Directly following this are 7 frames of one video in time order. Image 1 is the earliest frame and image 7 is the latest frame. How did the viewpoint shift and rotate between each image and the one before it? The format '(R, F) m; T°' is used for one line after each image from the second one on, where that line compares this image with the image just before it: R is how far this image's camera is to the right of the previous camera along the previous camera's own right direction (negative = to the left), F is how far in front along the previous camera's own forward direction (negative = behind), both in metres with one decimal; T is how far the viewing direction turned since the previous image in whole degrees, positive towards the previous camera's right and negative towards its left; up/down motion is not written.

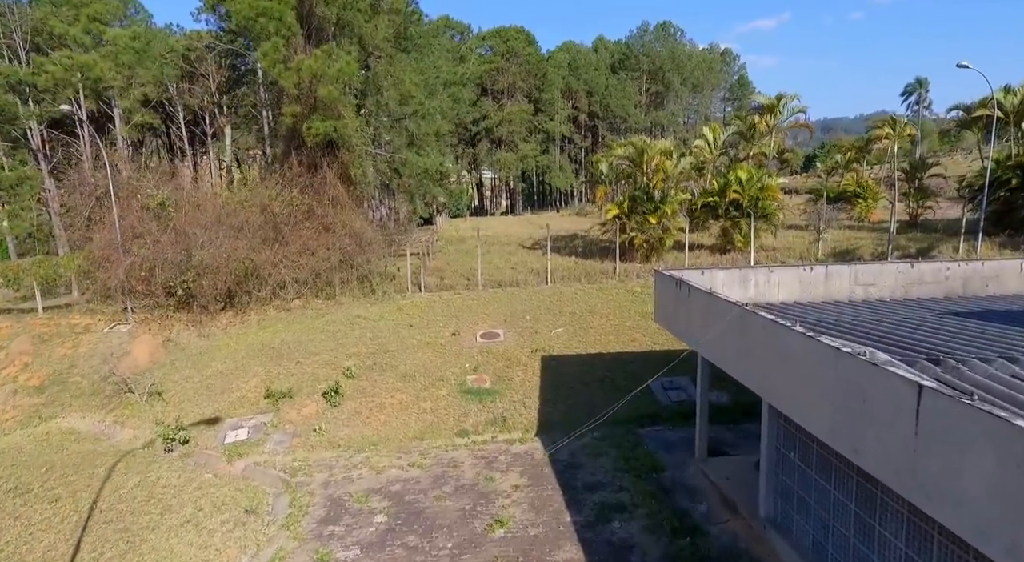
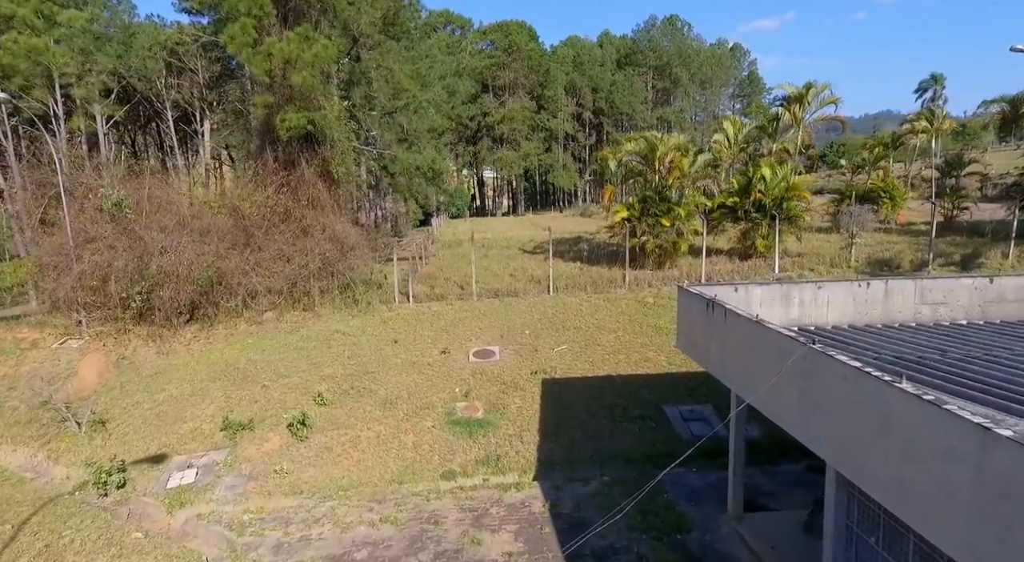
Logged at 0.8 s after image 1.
(+0.1, +1.3) m; 0°
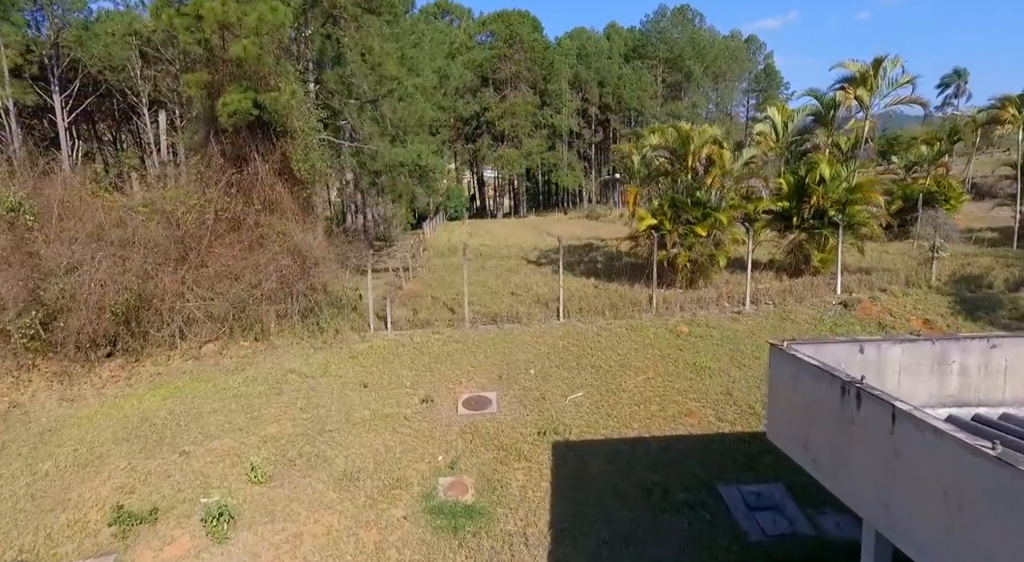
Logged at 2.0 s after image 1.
(0.0, +2.3) m; 0°
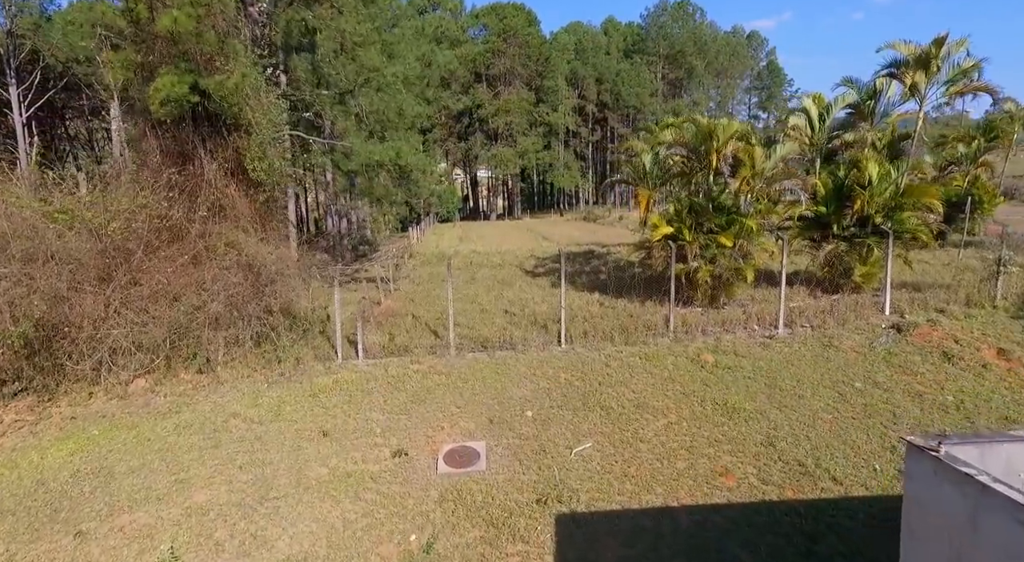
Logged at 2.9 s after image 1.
(0.0, +1.5) m; +1°
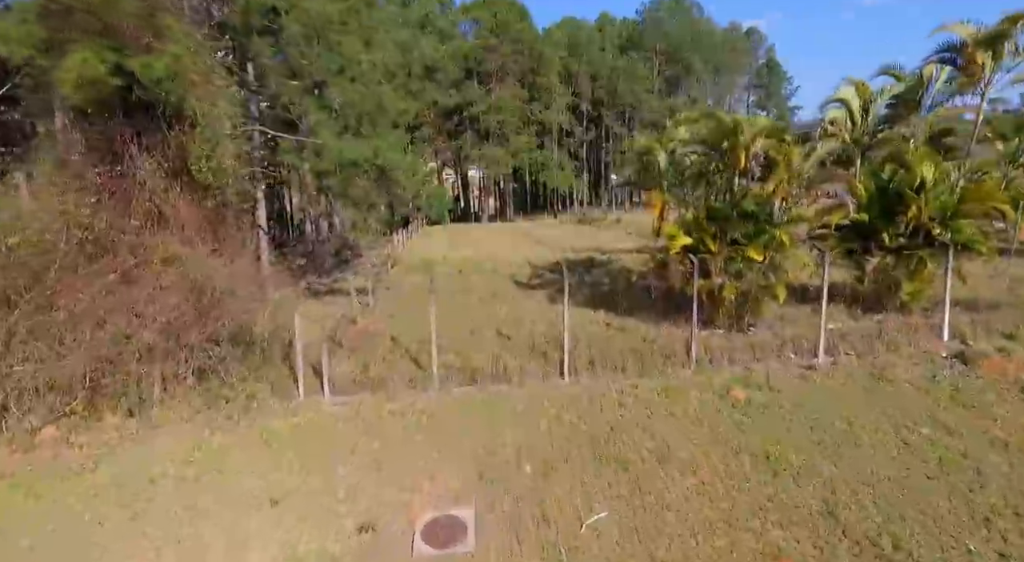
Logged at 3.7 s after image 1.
(0.0, +1.3) m; +1°
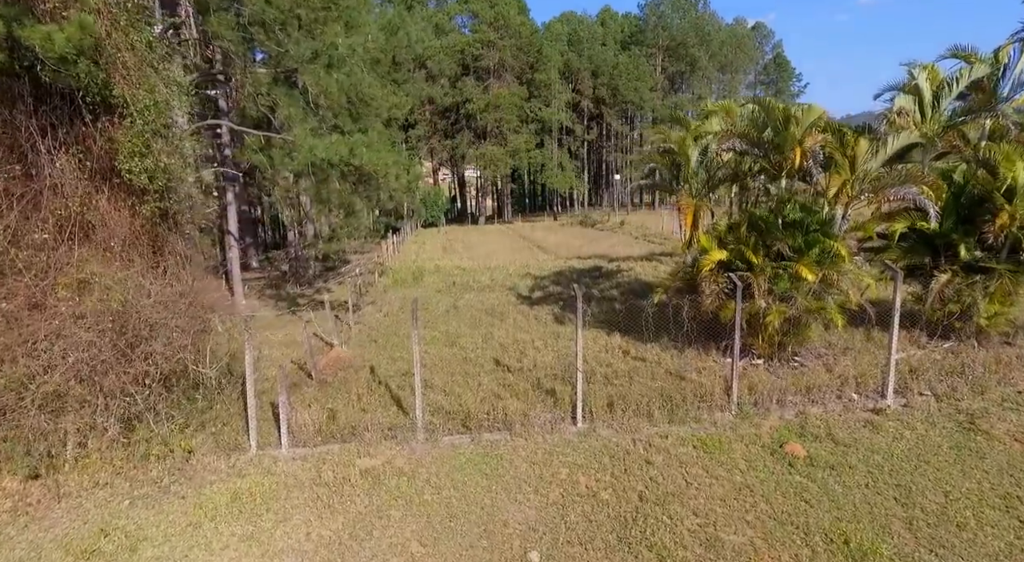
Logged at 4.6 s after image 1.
(0.0, +1.4) m; 0°
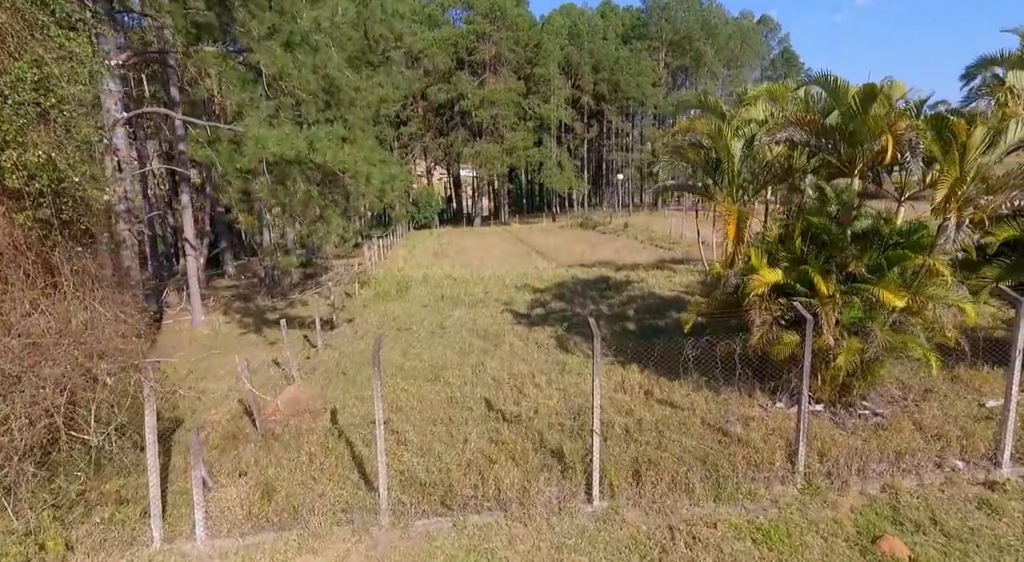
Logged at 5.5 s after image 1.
(0.0, +1.5) m; 0°
